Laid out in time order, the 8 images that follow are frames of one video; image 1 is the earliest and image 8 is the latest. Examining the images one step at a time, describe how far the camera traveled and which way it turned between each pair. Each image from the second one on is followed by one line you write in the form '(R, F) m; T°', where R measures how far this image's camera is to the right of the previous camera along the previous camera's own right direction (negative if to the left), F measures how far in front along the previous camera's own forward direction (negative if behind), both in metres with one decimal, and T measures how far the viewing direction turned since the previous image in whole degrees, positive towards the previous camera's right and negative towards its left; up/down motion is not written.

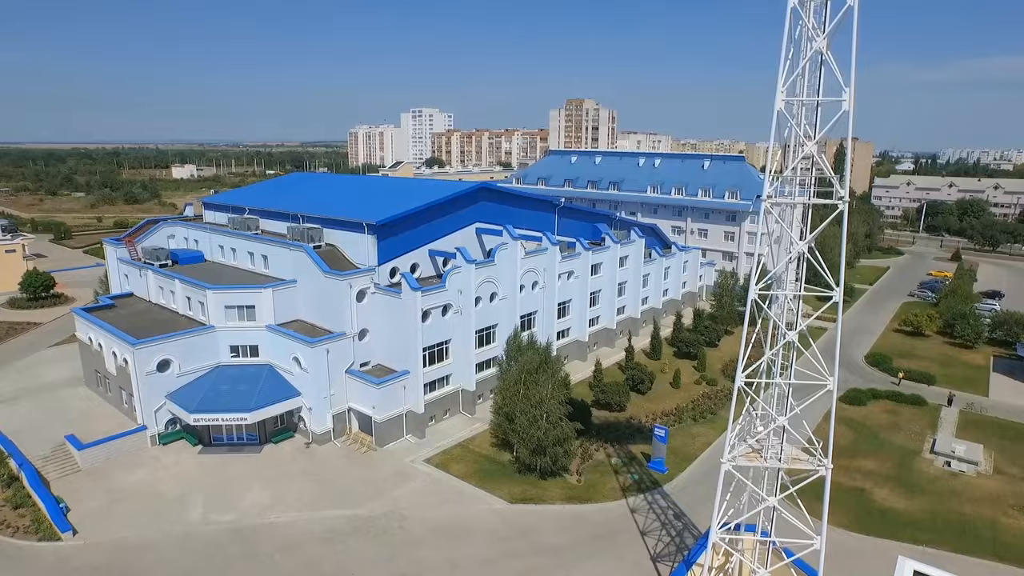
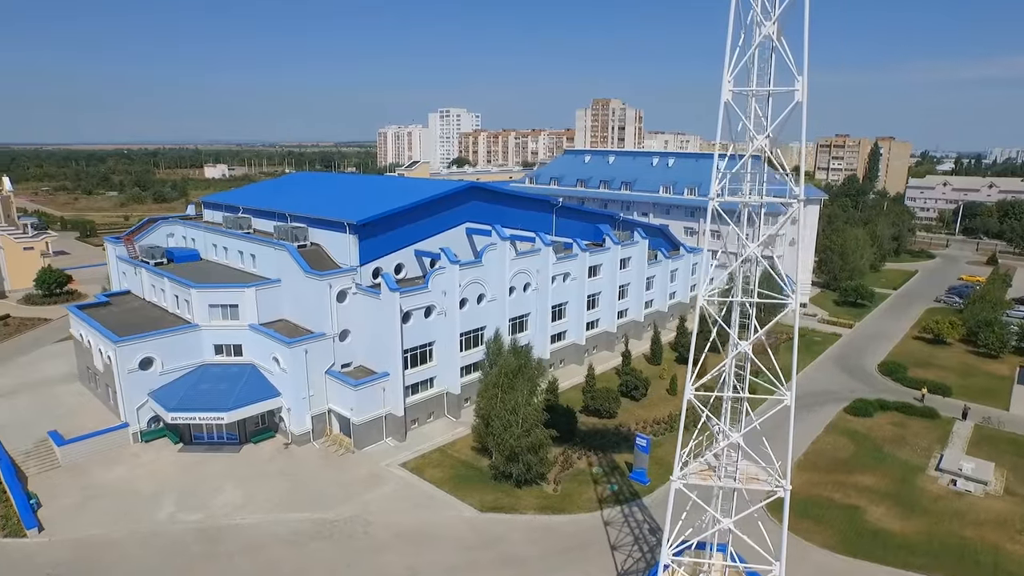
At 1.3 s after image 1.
(+2.1, +0.7) m; -3°
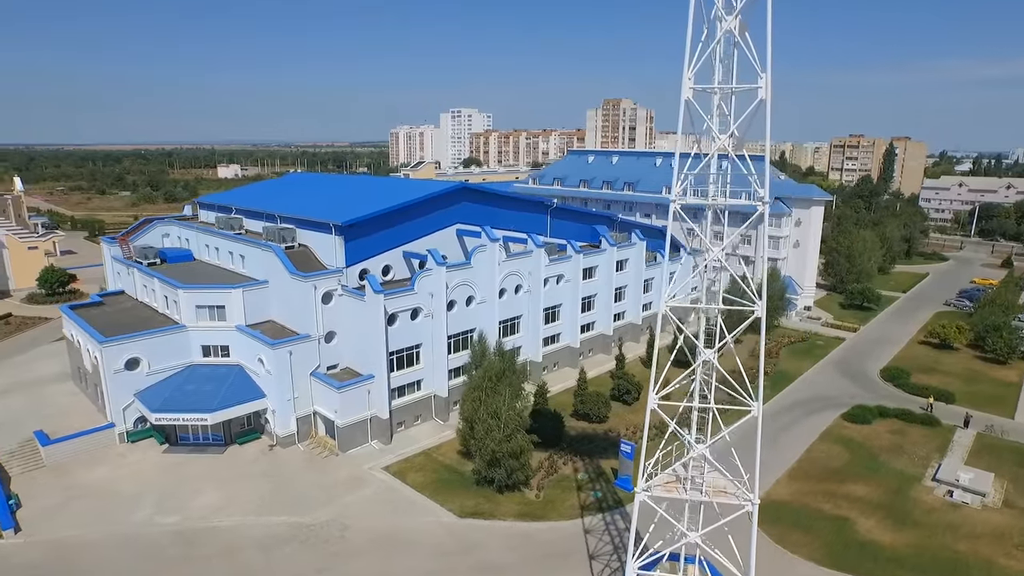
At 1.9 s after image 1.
(+1.2, +0.4) m; -1°
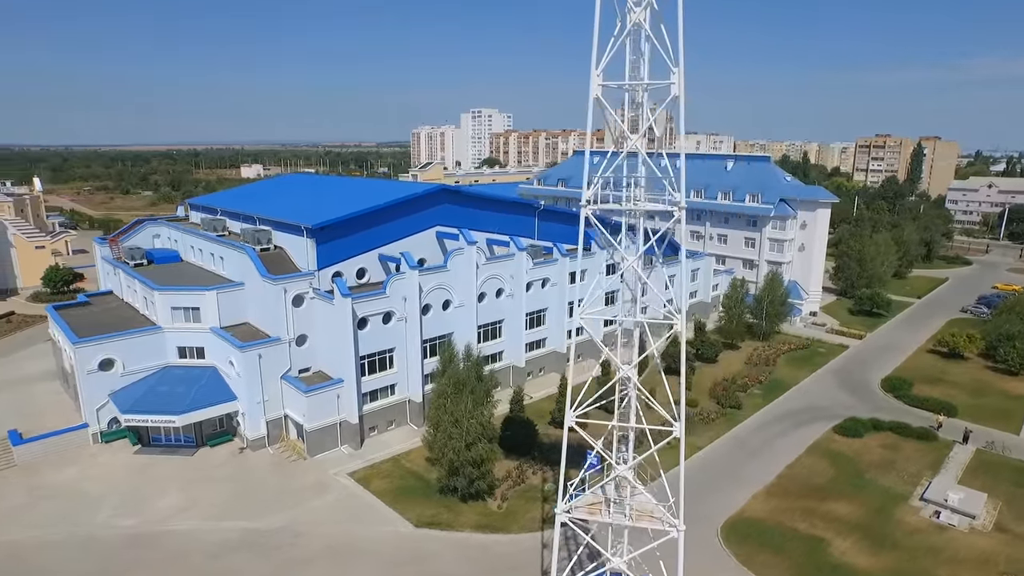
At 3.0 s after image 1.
(+2.3, +0.7) m; -2°
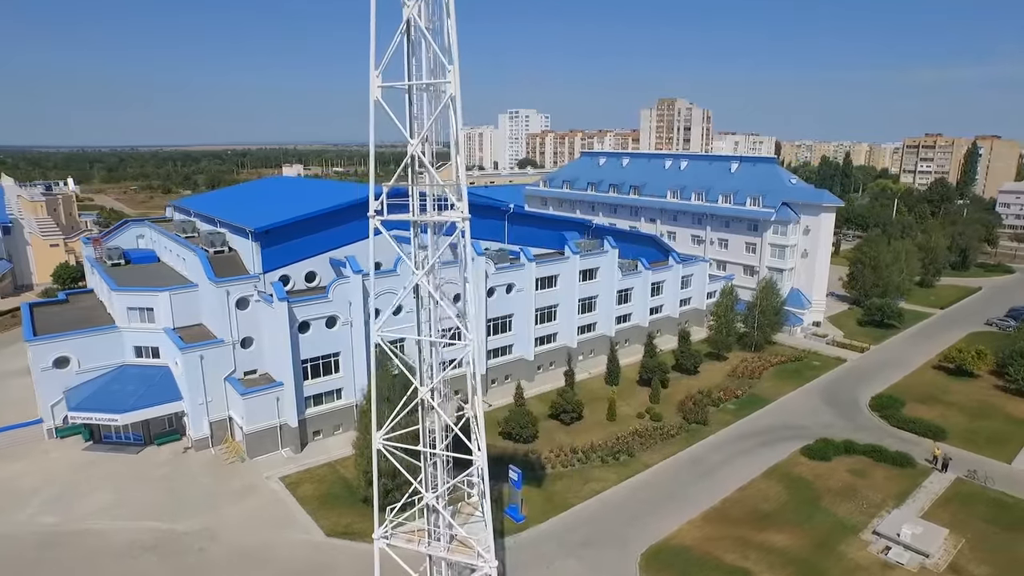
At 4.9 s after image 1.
(+4.4, +1.0) m; -4°
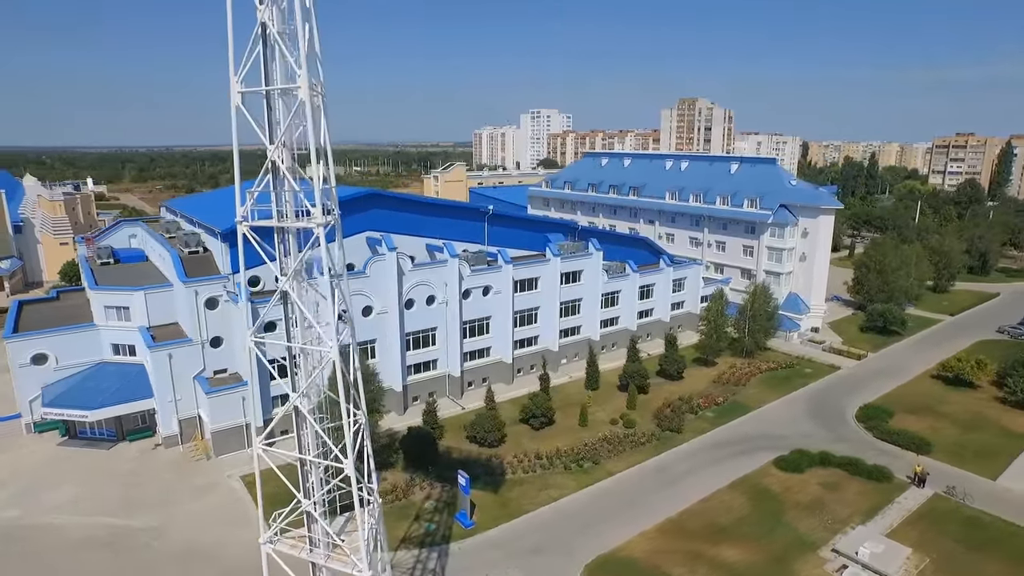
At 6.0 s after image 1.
(+2.7, +0.4) m; -3°
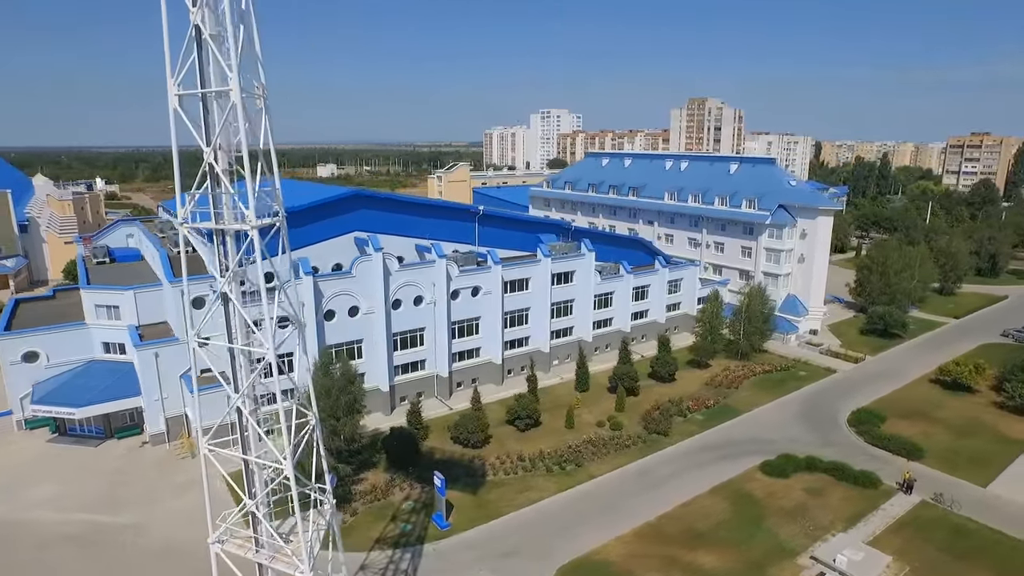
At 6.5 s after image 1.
(+1.3, +0.1) m; -1°
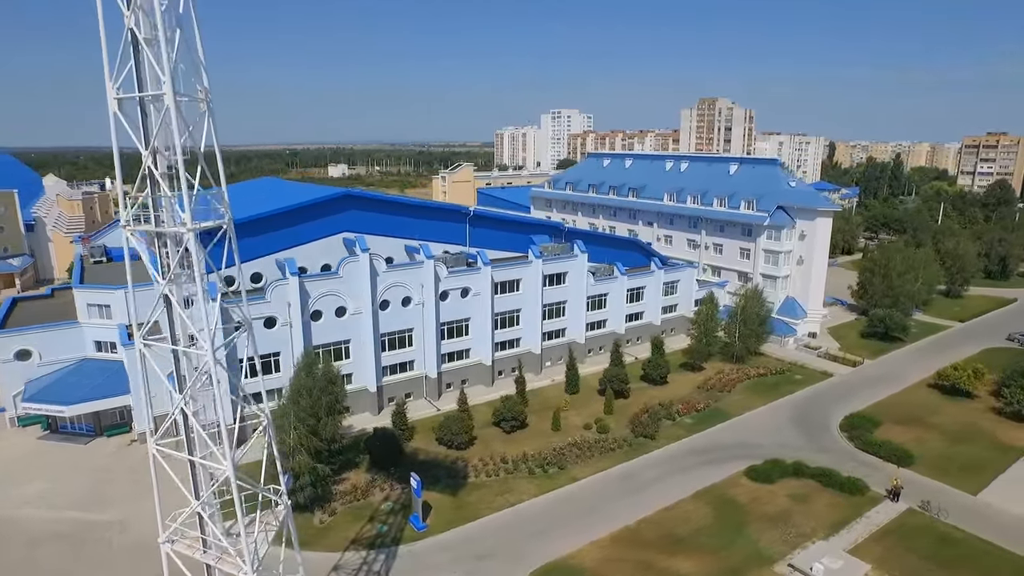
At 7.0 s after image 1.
(+1.2, +0.1) m; -1°
